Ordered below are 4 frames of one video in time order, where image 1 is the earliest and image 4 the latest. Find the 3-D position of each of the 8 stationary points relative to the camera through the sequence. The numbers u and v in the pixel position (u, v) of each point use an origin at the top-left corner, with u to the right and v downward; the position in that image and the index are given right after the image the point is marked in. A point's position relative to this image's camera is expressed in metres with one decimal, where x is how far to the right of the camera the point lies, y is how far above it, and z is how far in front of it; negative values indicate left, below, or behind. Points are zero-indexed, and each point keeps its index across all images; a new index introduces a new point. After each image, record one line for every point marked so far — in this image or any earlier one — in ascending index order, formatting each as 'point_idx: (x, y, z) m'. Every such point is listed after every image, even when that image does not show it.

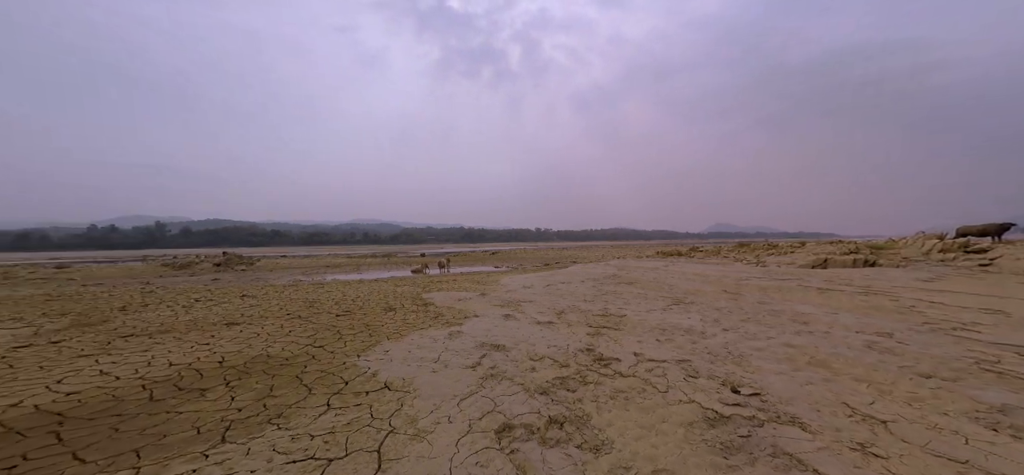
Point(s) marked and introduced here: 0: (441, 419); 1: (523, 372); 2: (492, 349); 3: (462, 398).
0: (-0.3, -0.9, +1.9) m
1: (+0.1, -0.9, +2.5) m
2: (-0.3, -1.4, +4.5) m
3: (-0.3, -0.9, +2.1) m
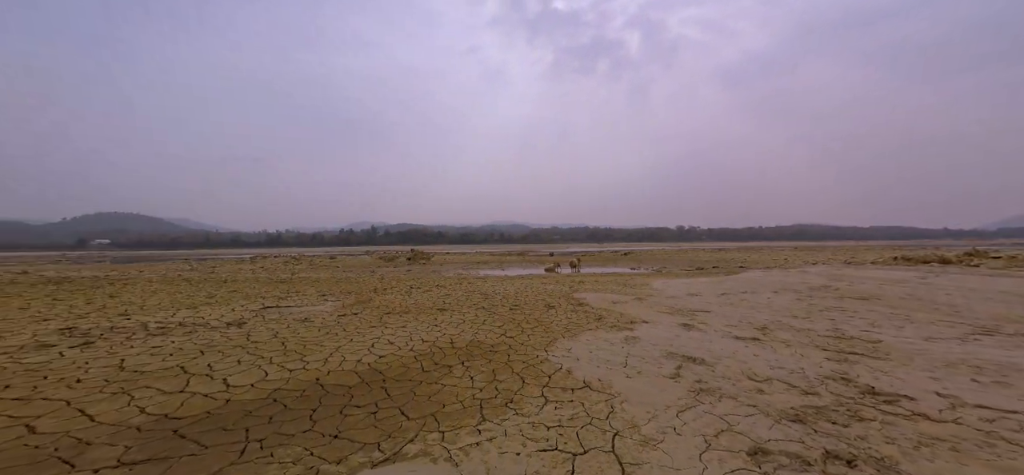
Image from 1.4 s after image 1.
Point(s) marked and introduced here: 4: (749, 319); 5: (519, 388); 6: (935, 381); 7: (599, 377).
0: (+0.8, -1.0, +1.8) m
1: (+1.5, -1.0, +2.2) m
2: (+2.0, -1.4, +4.2) m
3: (+0.9, -1.0, +2.0) m
4: (+3.9, -1.3, +5.9) m
5: (+0.1, -1.5, +3.6) m
6: (+2.6, -0.9, +2.3) m
7: (+0.9, -1.5, +3.9) m
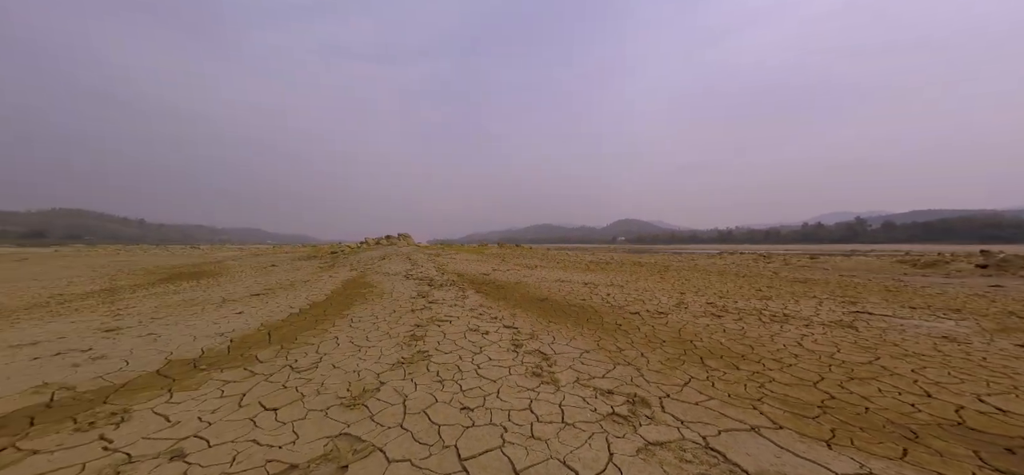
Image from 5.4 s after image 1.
0: (+3.5, -0.5, -0.9) m
1: (+3.9, -0.4, -1.6) m
2: (+5.9, -0.6, -2.1) m
3: (+3.7, -0.4, -1.1) m
4: (+7.6, -0.2, -4.0) m
5: (+5.3, -0.9, -0.2) m
6: (+4.0, -0.3, -2.8) m
7: (+5.6, -0.8, -1.1) m
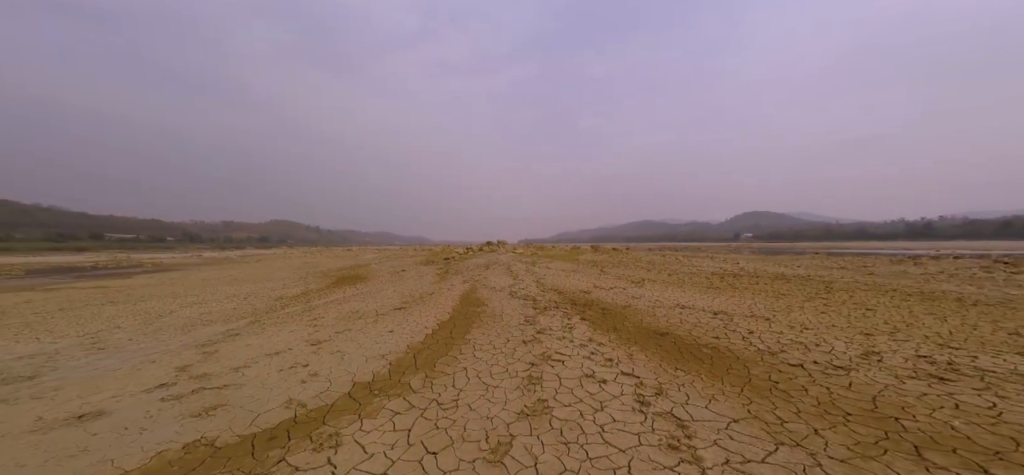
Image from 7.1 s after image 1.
0: (+3.1, -2.1, -1.3) m
1: (+3.3, -1.9, -2.0) m
2: (+5.0, -2.0, -3.3) m
3: (+3.3, -2.0, -1.5) m
4: (+5.9, -1.4, -5.5) m
5: (+5.1, -2.4, -1.3) m
6: (+2.9, -1.7, -3.1) m
7: (+5.0, -2.3, -2.1) m
